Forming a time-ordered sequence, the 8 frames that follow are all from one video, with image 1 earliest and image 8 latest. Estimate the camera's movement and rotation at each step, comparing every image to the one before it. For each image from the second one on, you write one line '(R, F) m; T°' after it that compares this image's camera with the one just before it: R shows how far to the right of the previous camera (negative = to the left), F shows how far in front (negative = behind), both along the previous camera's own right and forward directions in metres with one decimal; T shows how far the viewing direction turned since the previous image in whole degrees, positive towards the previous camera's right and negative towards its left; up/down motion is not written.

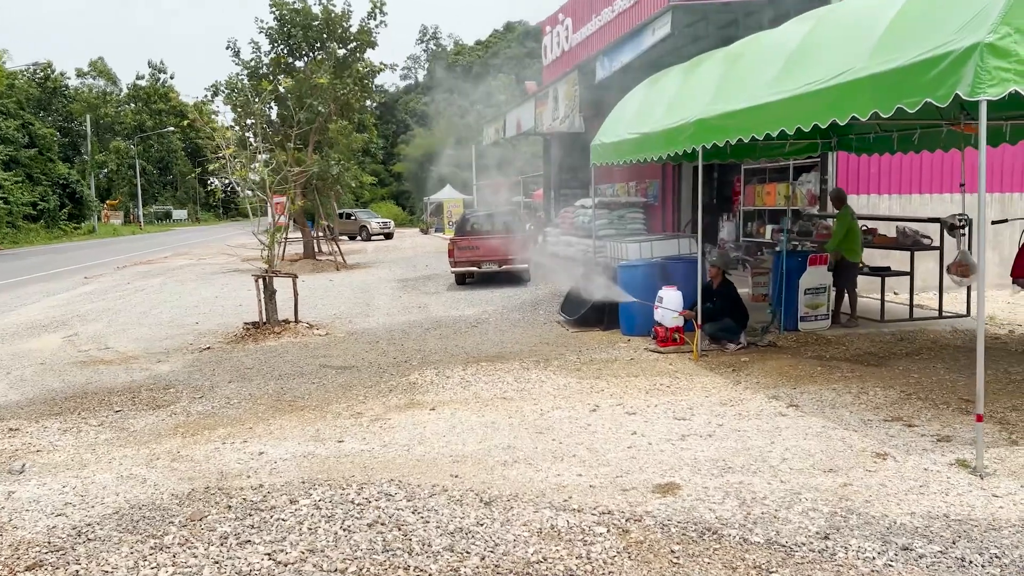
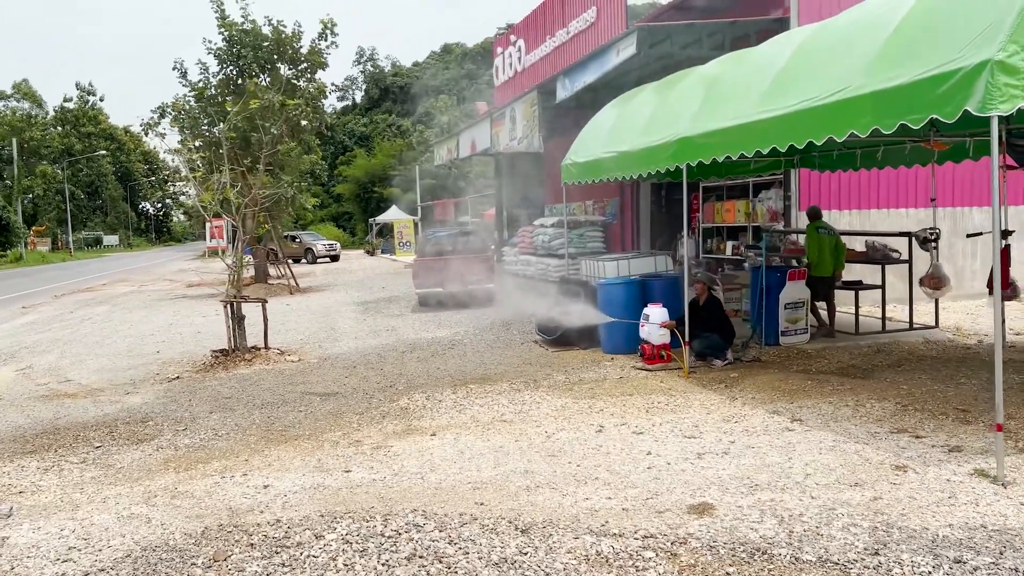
(-0.4, +0.1) m; +4°
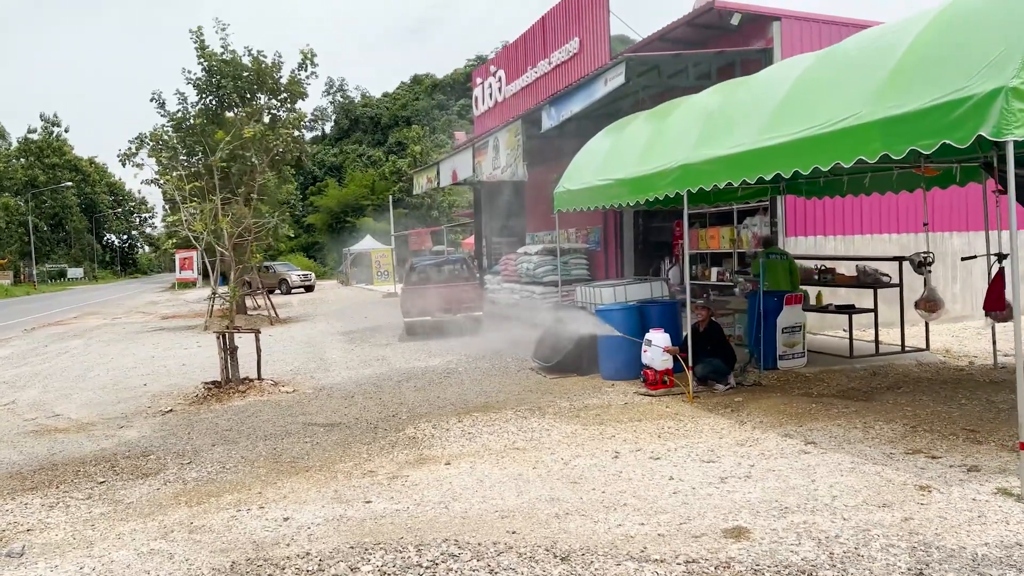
(-0.3, 0.0) m; +2°
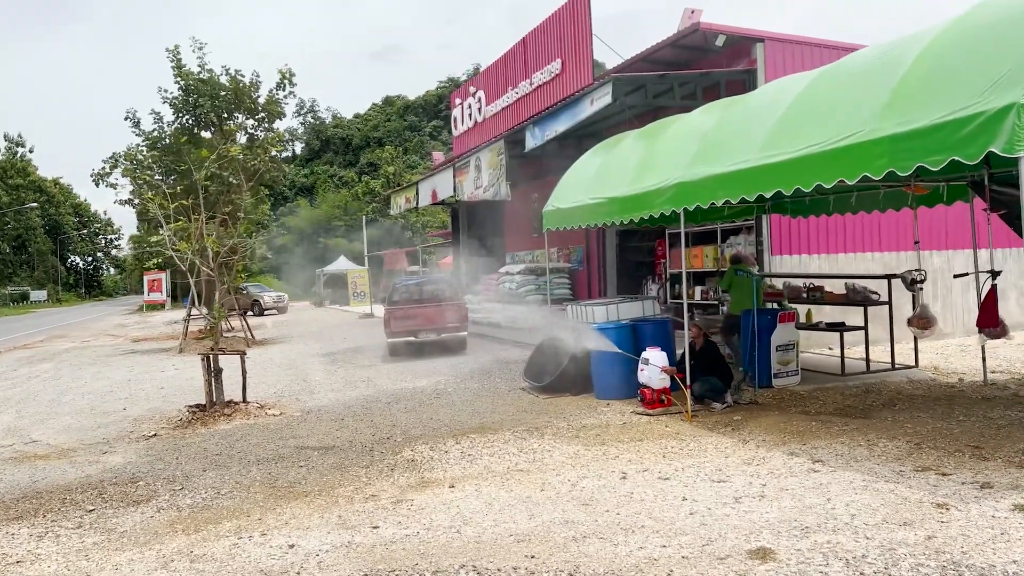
(-0.2, +0.1) m; +2°
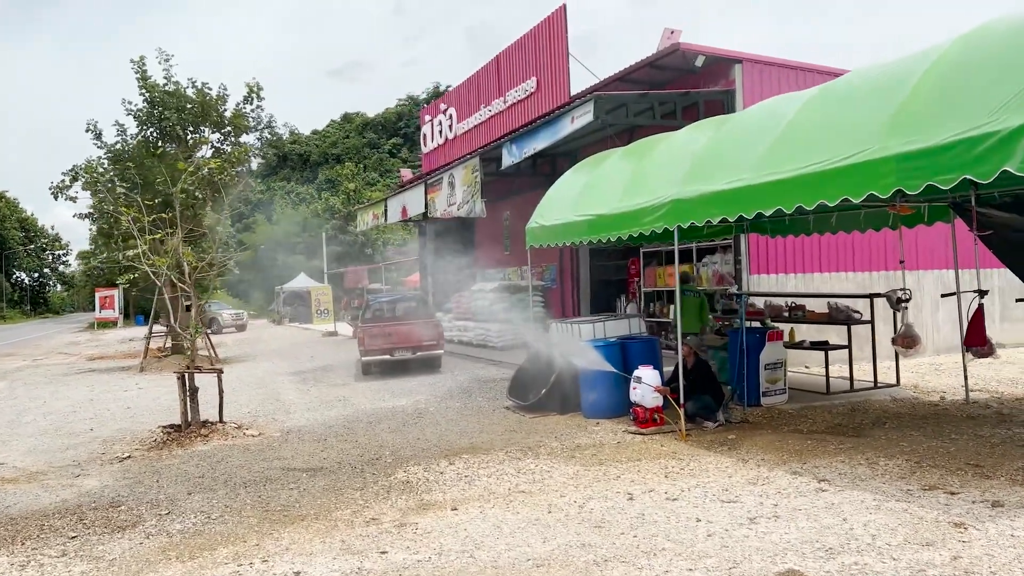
(-0.3, +0.1) m; +3°
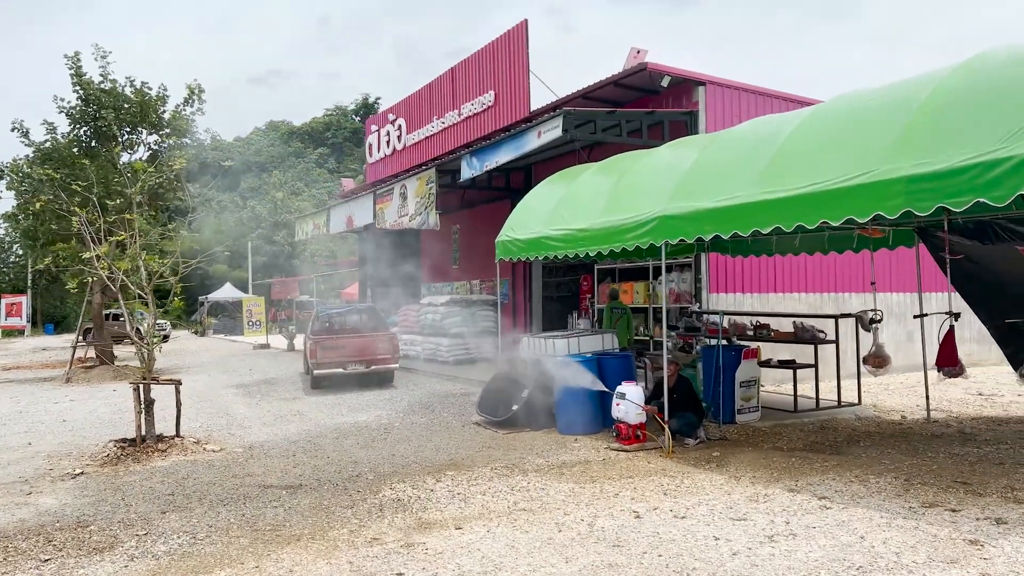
(-0.5, +0.1) m; +5°
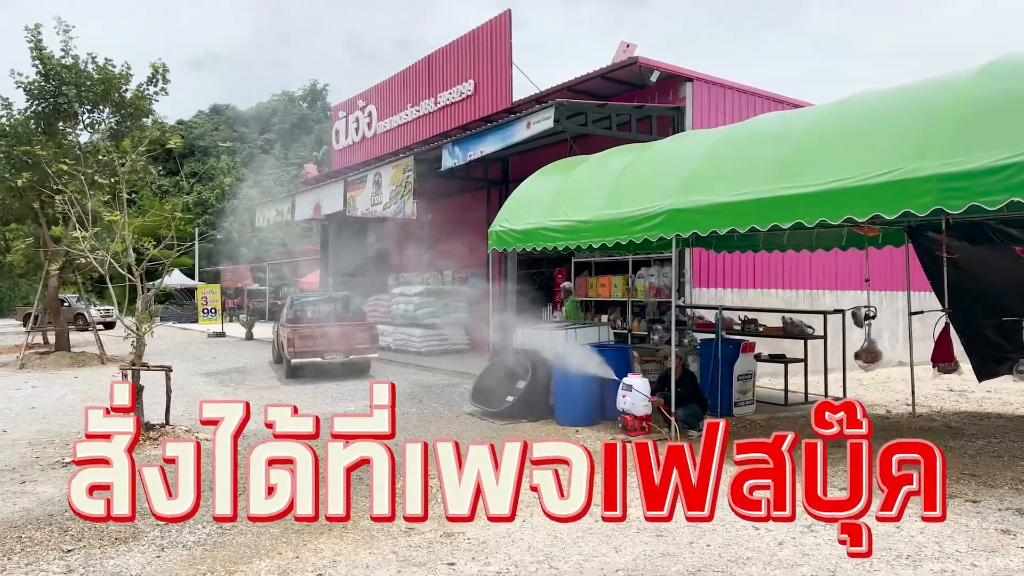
(-0.5, +0.1) m; +4°
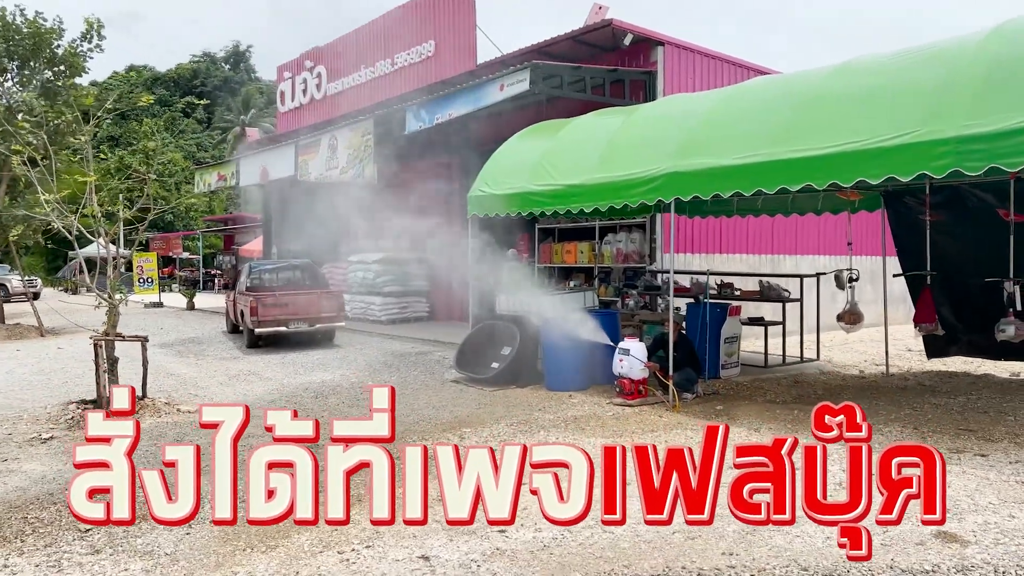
(-0.5, +0.1) m; +5°
